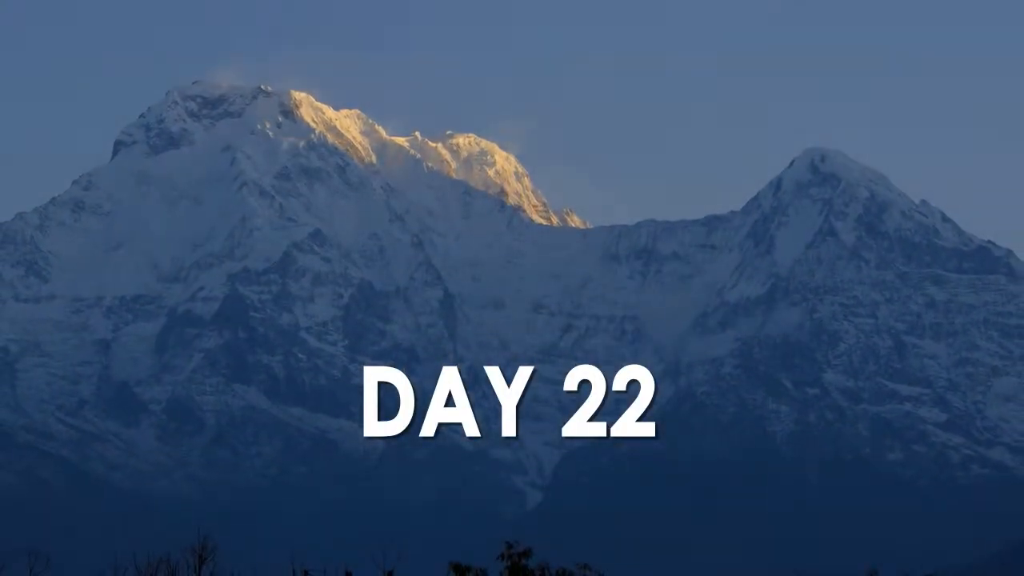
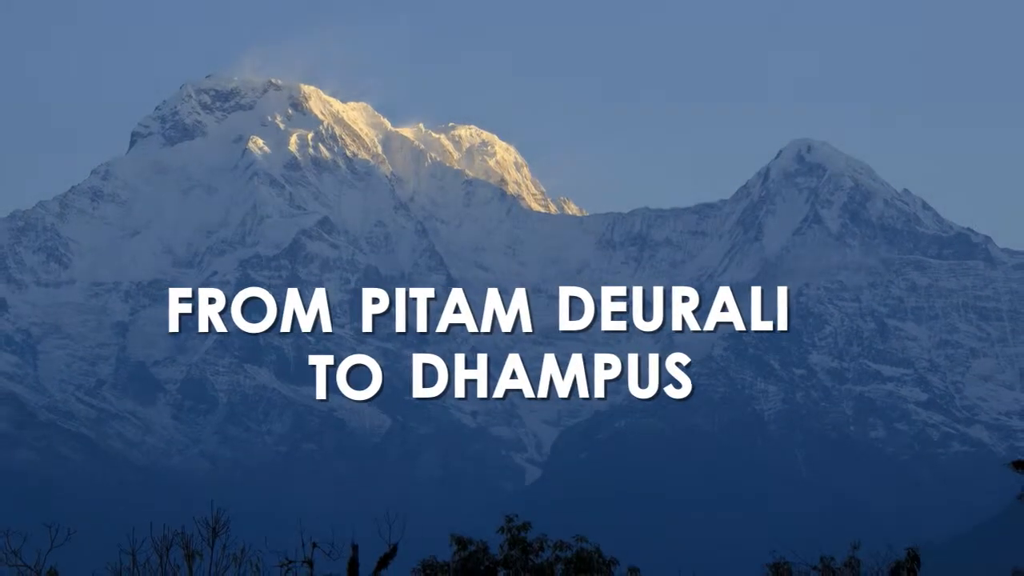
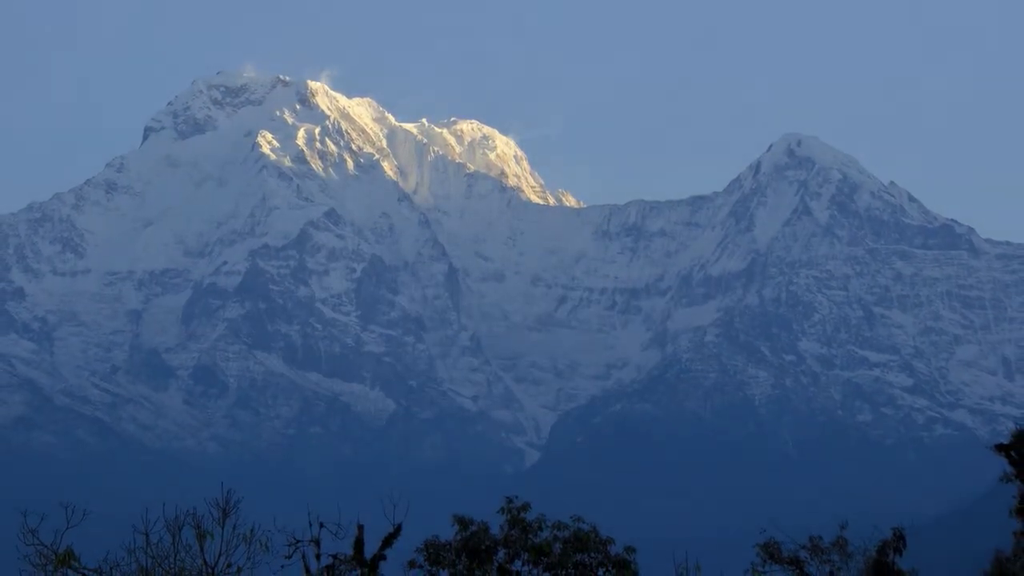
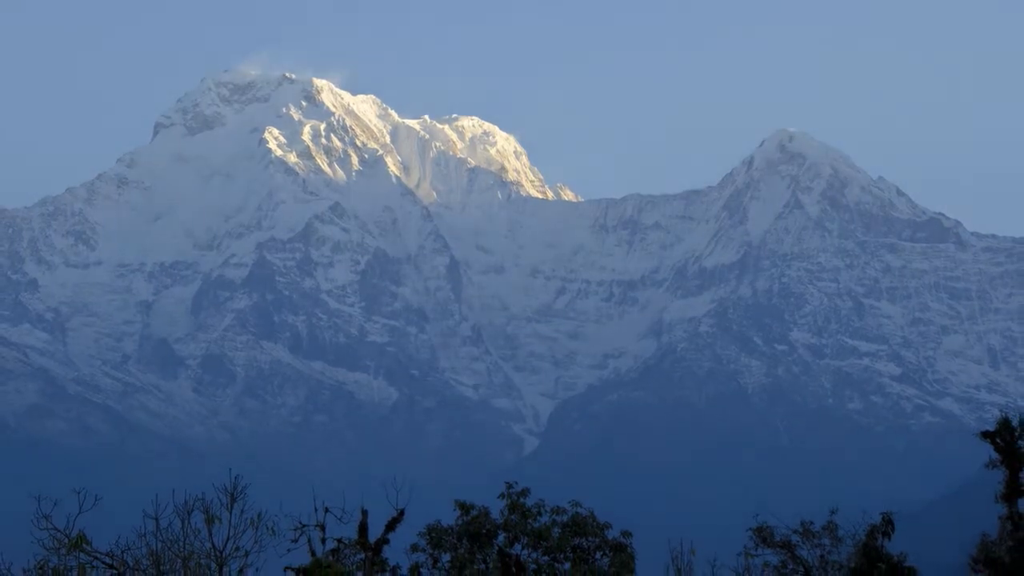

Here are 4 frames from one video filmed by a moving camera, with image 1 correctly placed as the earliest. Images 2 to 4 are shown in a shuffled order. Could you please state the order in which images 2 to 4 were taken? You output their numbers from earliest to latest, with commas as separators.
2, 3, 4
